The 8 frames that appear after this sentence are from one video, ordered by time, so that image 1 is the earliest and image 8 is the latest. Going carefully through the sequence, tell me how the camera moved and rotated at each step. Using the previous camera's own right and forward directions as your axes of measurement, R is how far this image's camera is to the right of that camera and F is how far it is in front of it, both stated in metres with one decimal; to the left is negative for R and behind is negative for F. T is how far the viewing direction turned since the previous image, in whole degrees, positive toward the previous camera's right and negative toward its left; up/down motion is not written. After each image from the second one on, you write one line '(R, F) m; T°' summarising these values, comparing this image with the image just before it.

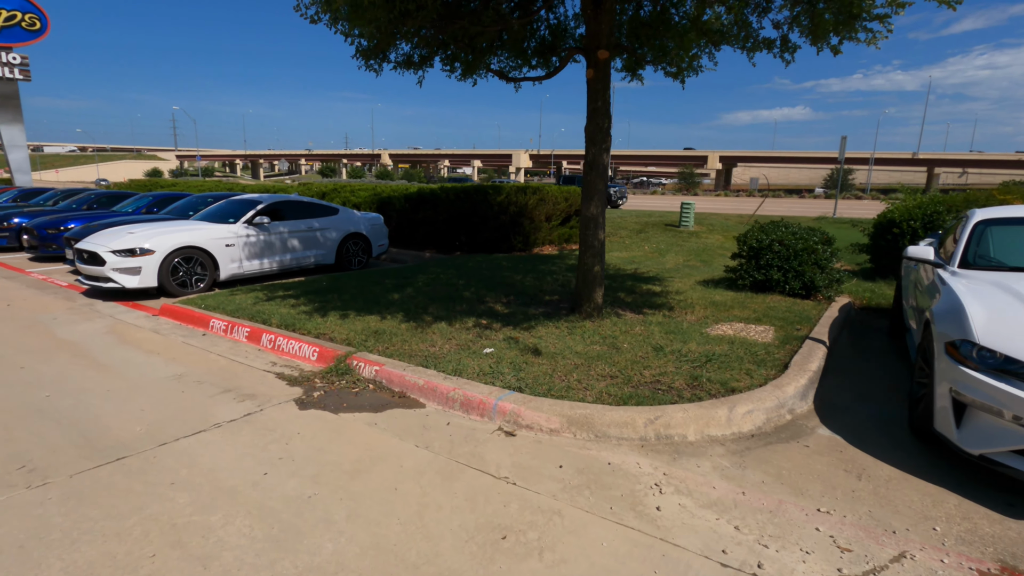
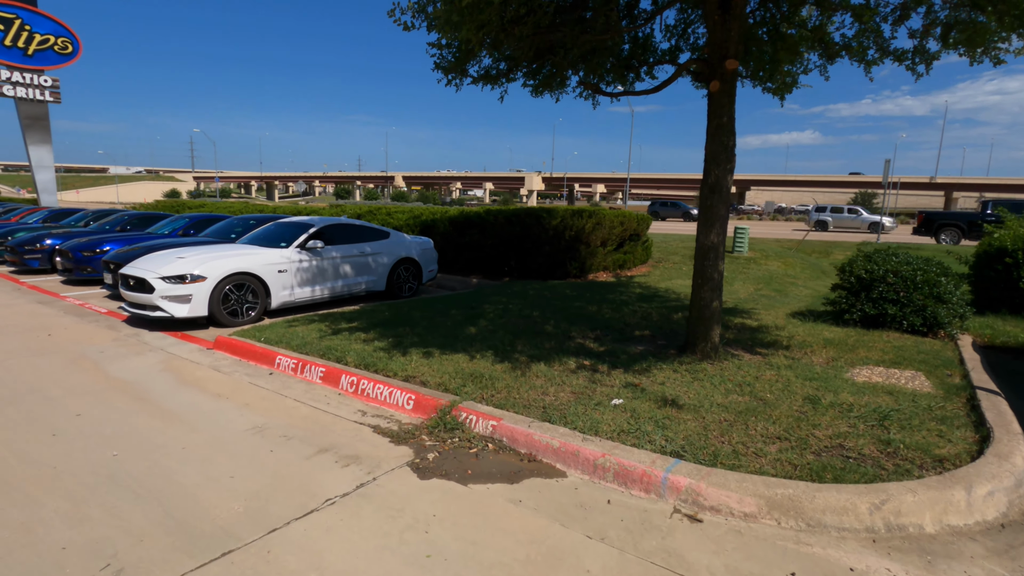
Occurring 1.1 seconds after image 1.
(-1.0, +0.7) m; -1°
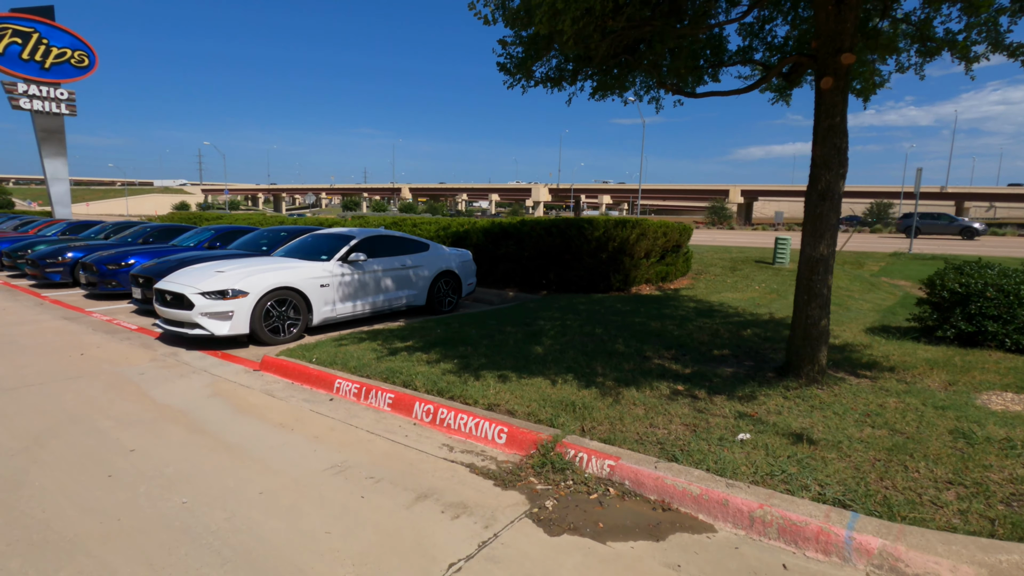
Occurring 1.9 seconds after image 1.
(-0.8, +0.5) m; 0°
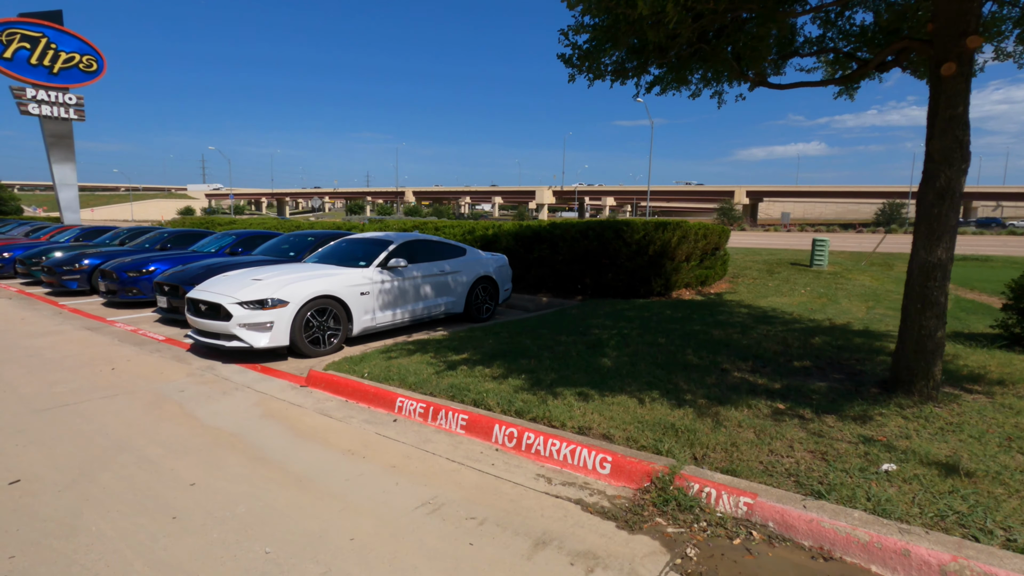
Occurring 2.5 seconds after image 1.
(-0.7, +0.4) m; 0°
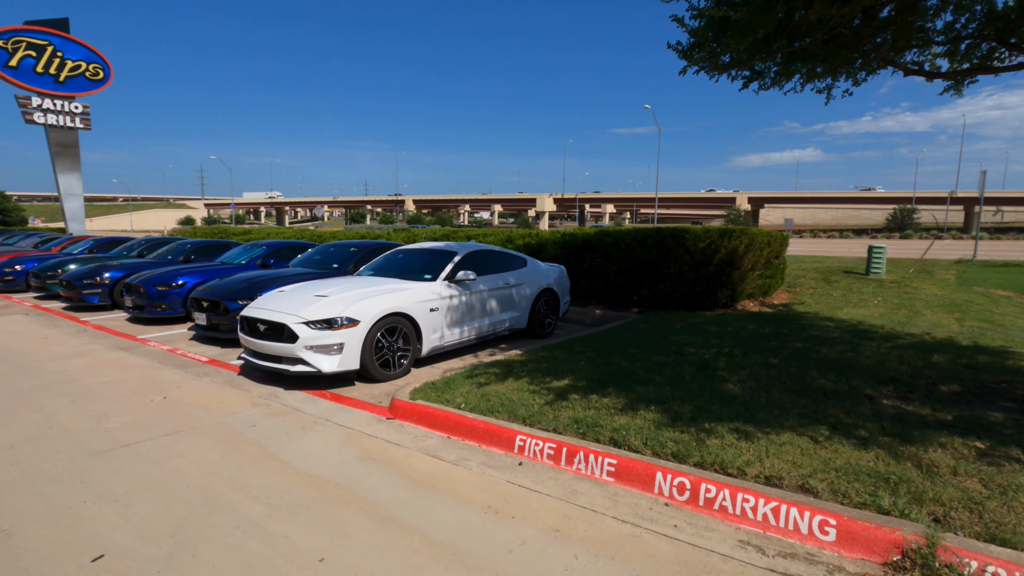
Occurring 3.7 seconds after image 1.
(-1.1, +0.7) m; 0°
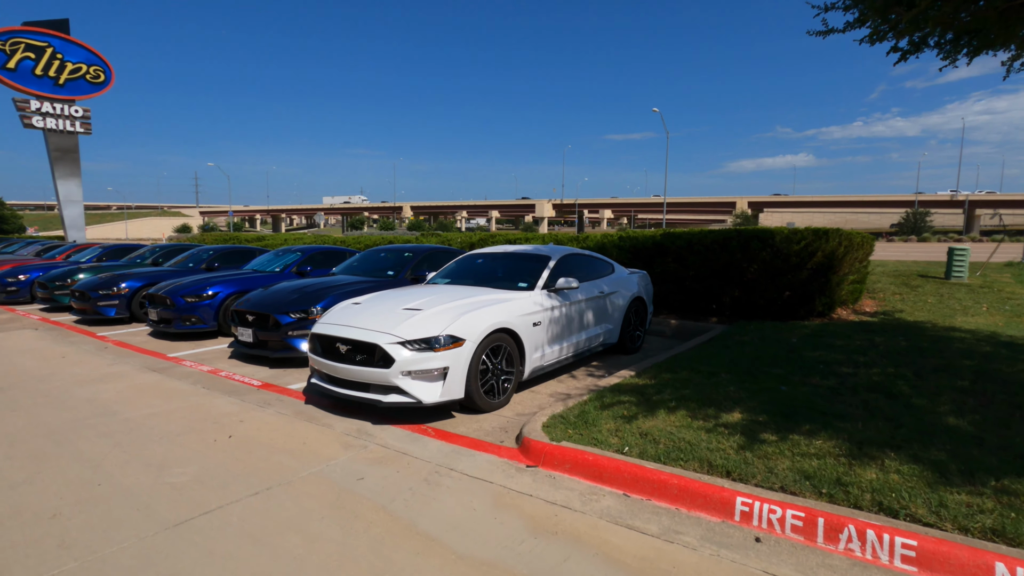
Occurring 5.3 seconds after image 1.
(-1.3, +1.1) m; 0°
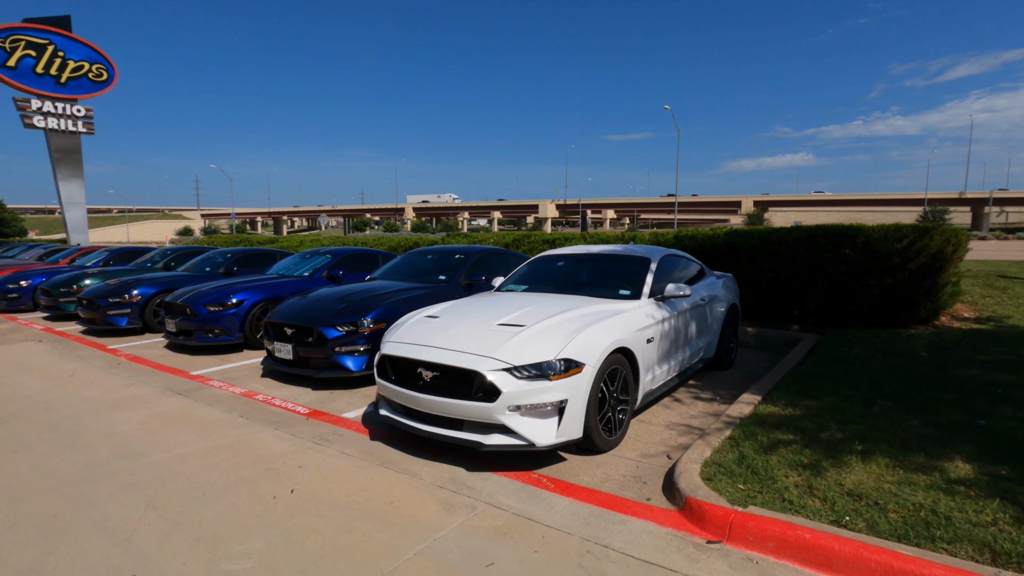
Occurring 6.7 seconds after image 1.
(-1.0, +1.0) m; 0°
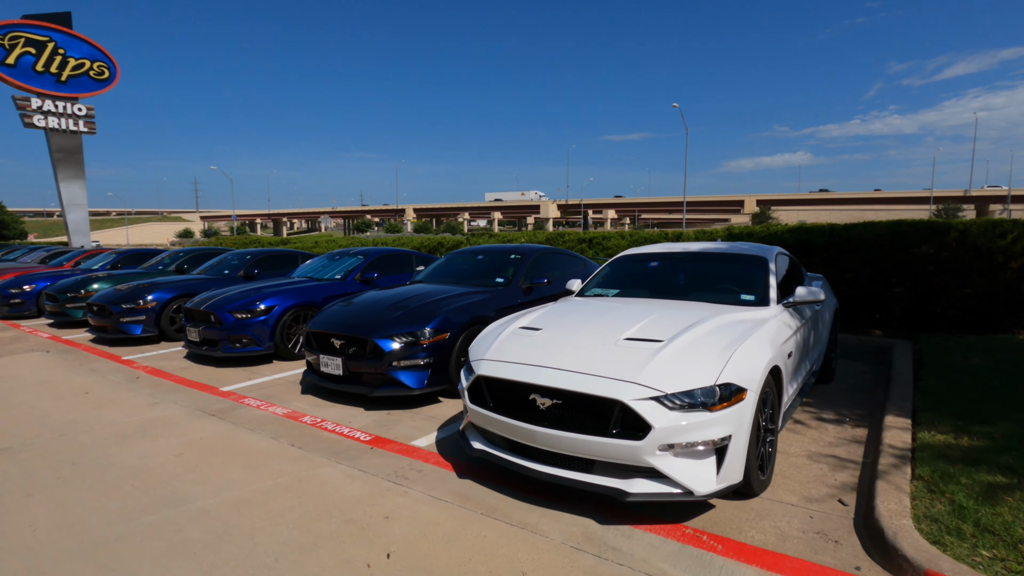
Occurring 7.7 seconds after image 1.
(-0.9, +0.8) m; 0°
